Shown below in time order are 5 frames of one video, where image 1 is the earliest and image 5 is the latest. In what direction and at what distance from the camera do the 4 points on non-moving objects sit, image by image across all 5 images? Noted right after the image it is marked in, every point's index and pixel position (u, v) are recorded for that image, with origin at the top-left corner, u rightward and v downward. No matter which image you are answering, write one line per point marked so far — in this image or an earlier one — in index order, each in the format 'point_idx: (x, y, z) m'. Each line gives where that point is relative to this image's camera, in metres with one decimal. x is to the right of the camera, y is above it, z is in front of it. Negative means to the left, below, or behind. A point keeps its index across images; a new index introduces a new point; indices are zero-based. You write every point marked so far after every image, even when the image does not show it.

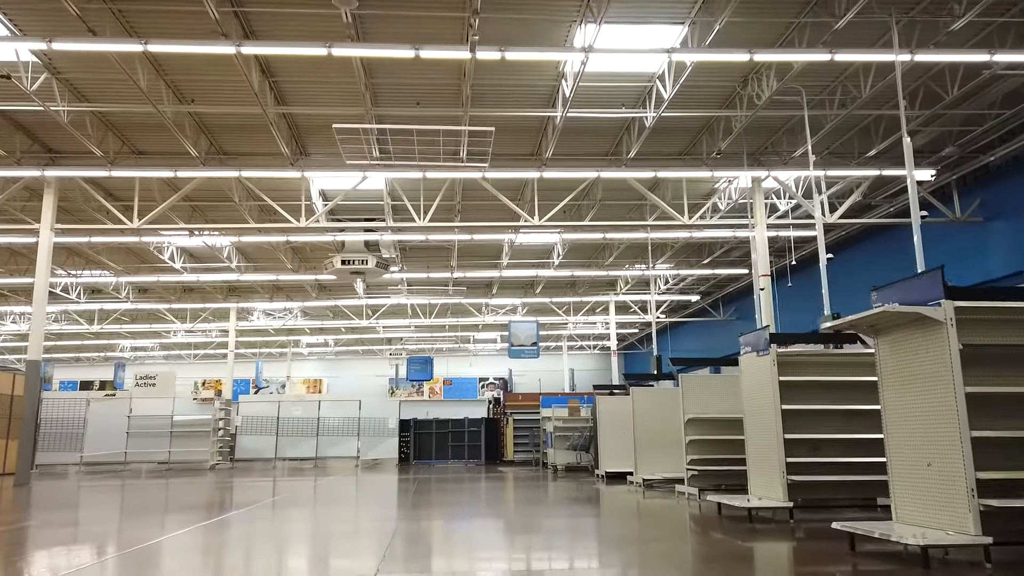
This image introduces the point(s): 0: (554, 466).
0: (+0.7, -3.1, +13.0) m
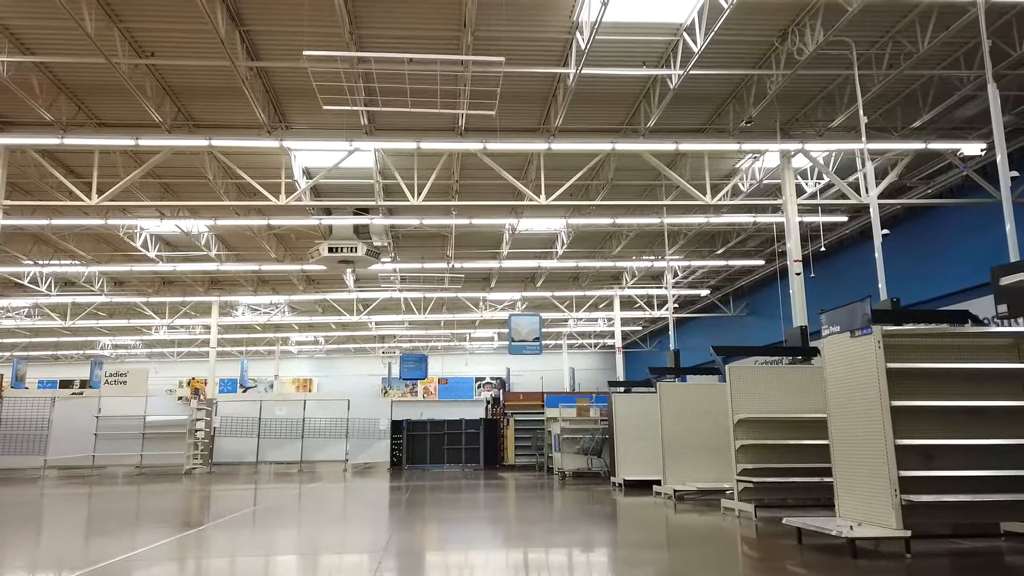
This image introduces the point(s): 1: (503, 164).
0: (+0.8, -2.9, +11.8) m
1: (-0.1, +1.9, +11.4) m
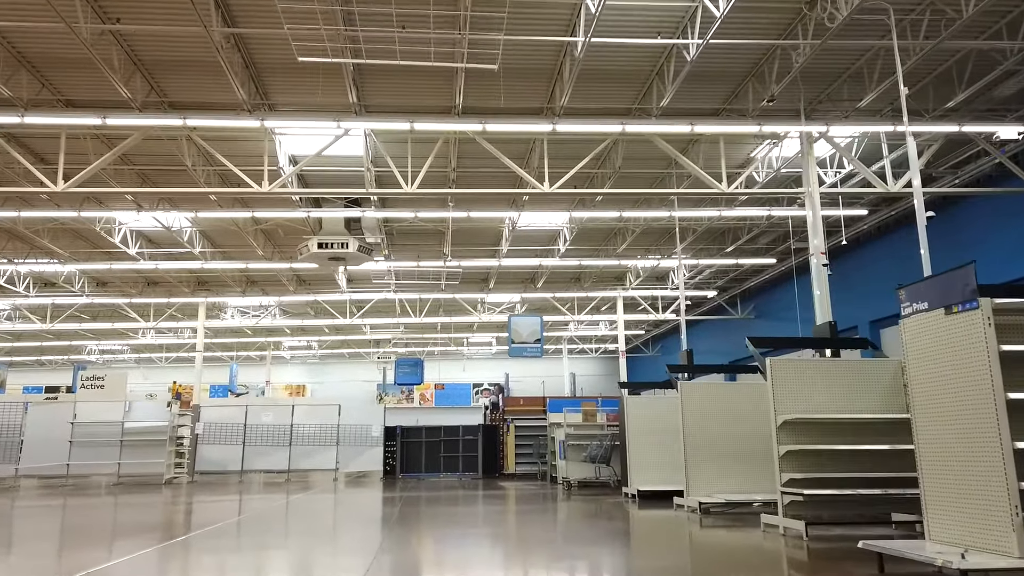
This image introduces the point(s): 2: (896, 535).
0: (+0.8, -2.9, +11.0) m
1: (-0.1, +2.0, +10.7) m
2: (+2.6, -1.6, +4.9) m
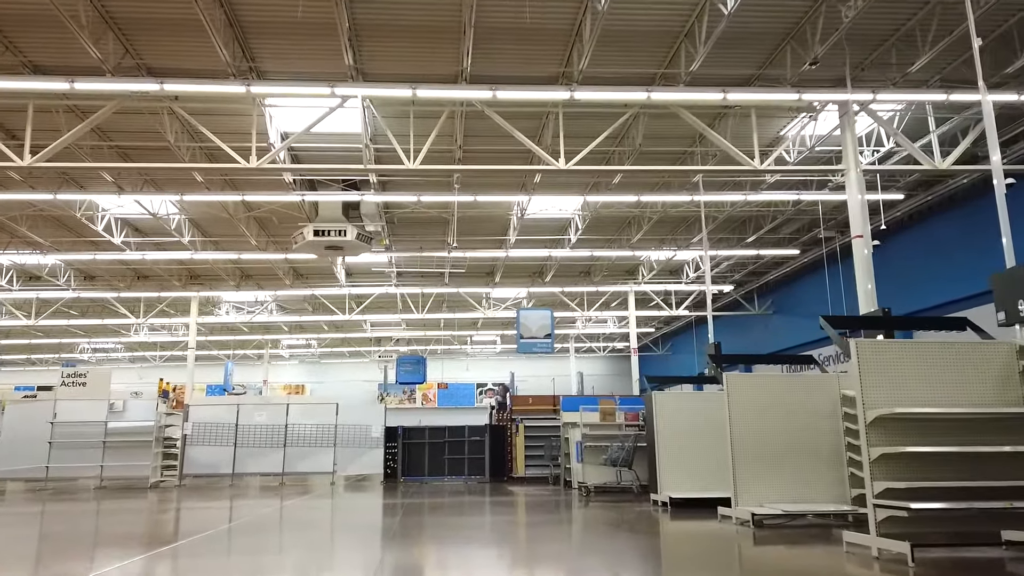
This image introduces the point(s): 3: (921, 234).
0: (+0.9, -2.7, +10.1) m
1: (0.0, +2.2, +9.8) m
2: (+2.7, -1.5, +4.0) m
3: (+6.7, +0.9, +12.1) m
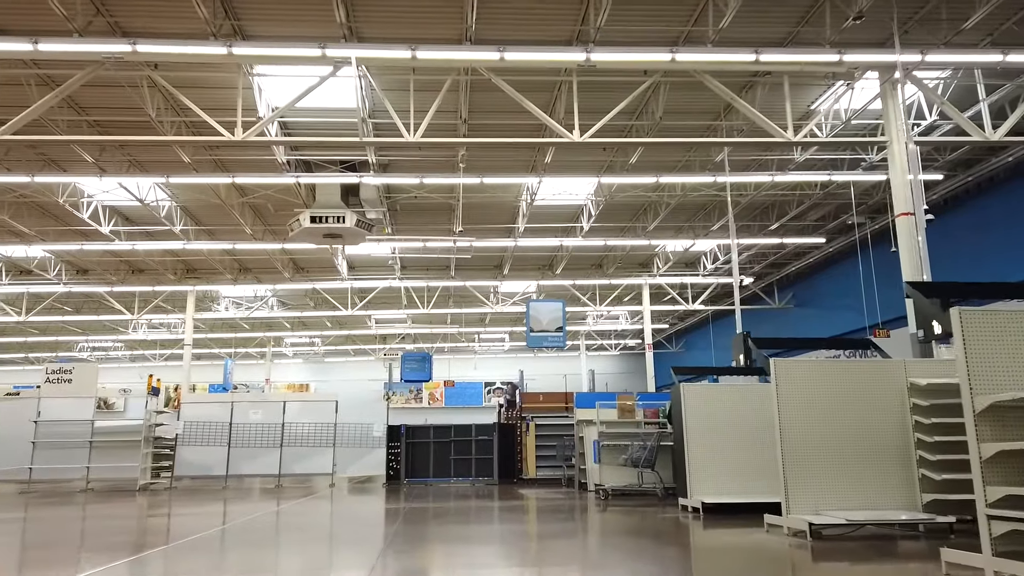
0: (+1.1, -2.5, +9.3) m
1: (+0.1, +2.3, +9.0) m
2: (+2.8, -1.3, +3.2) m
3: (+6.9, +1.1, +11.2) m
